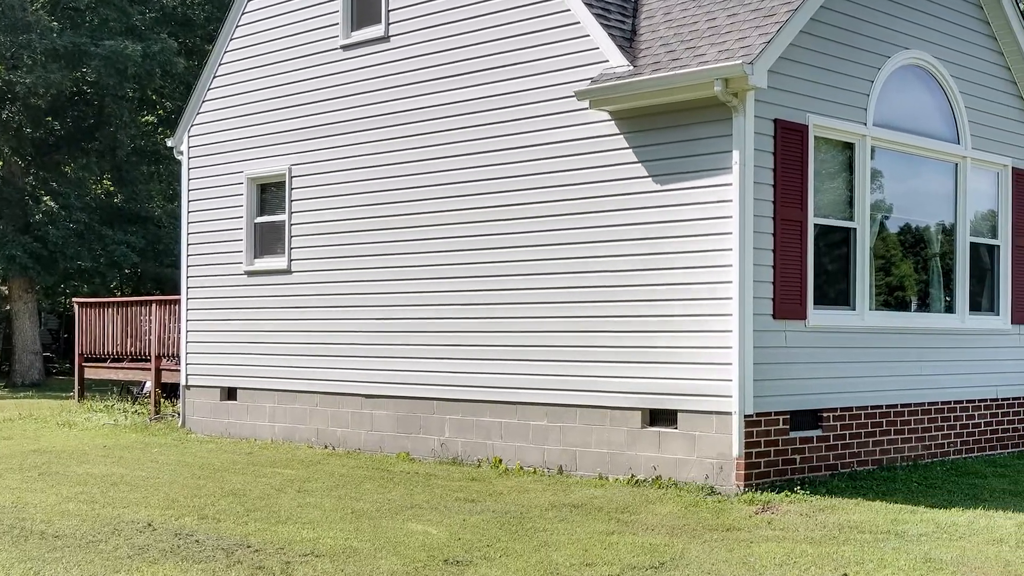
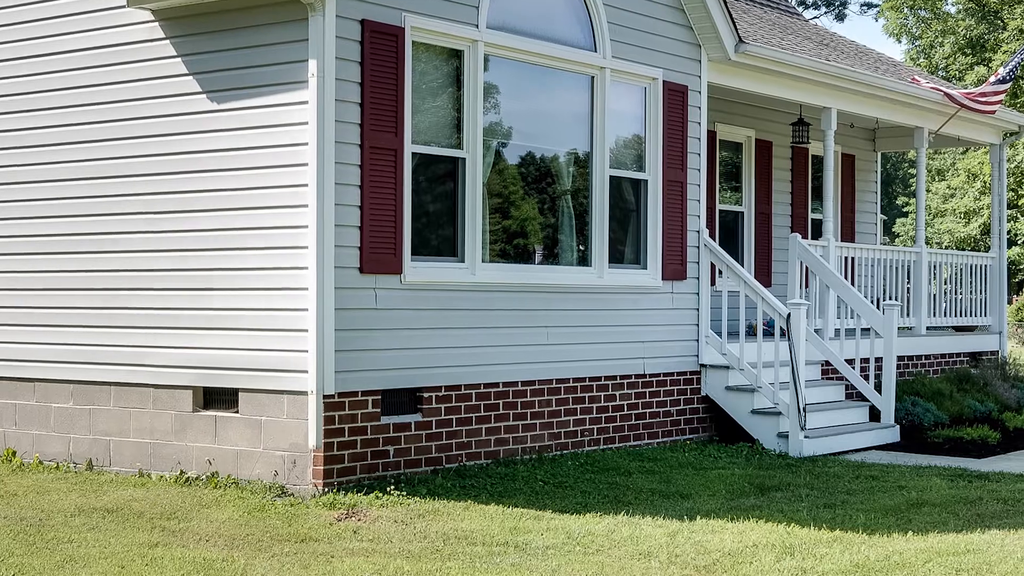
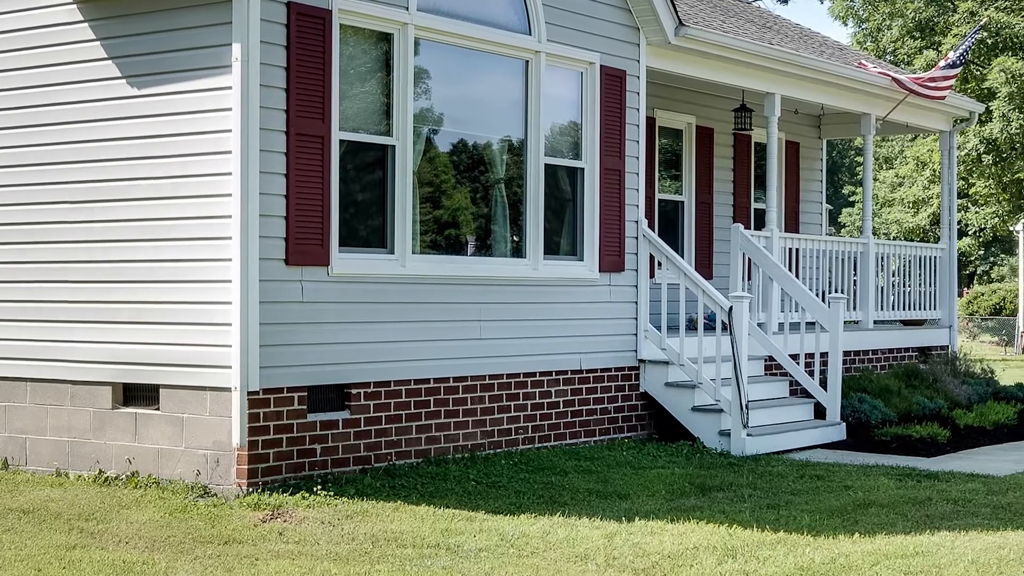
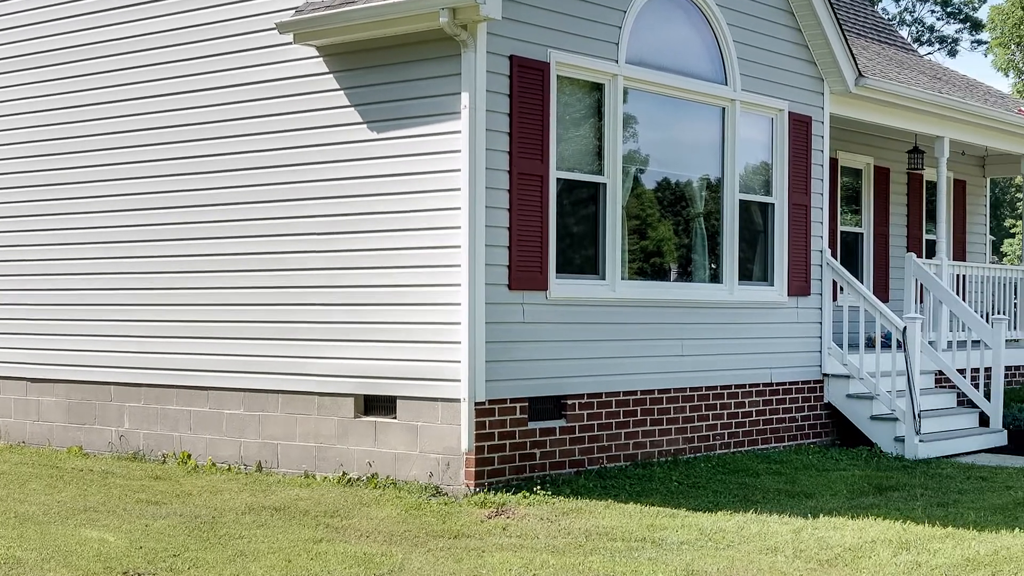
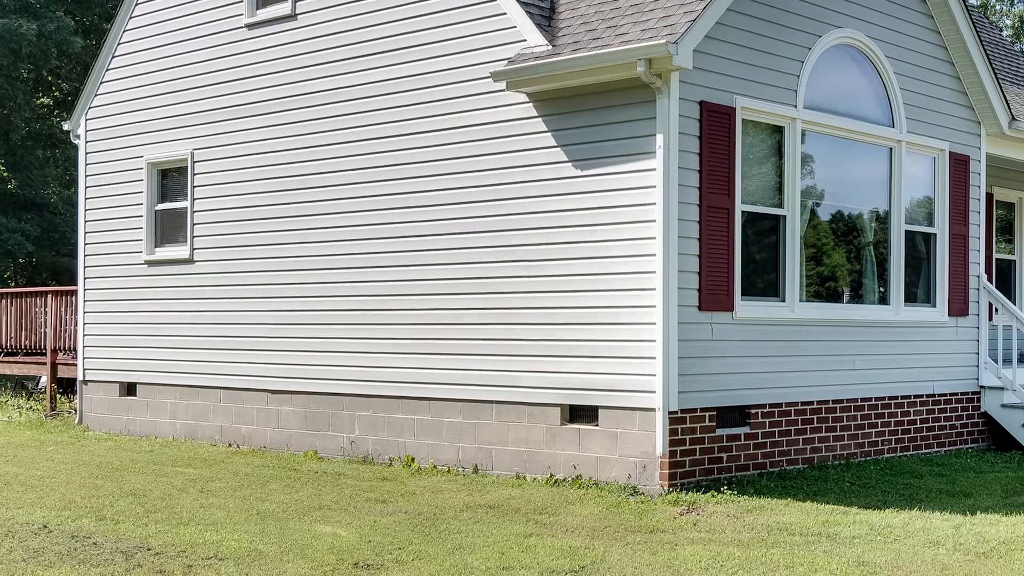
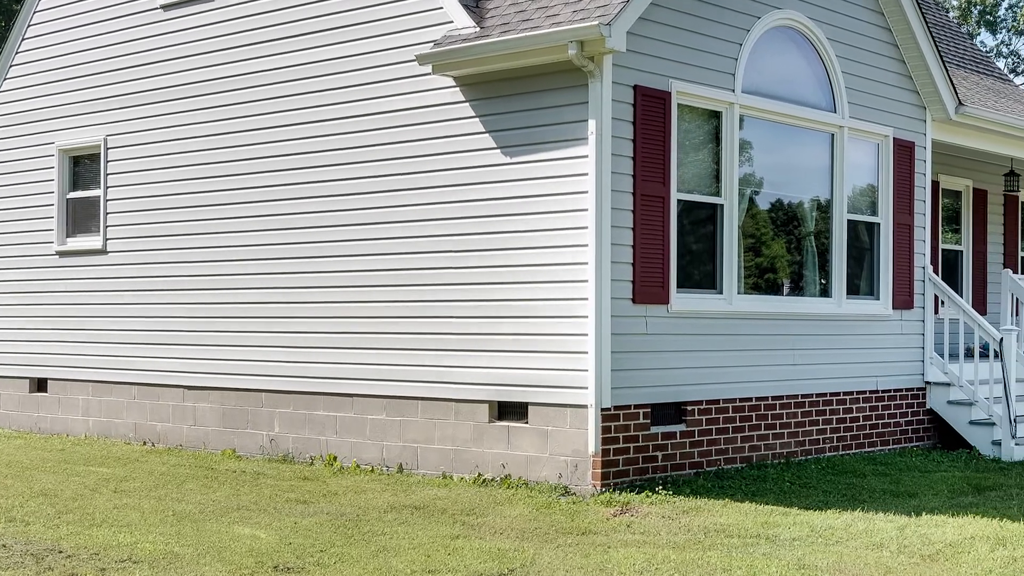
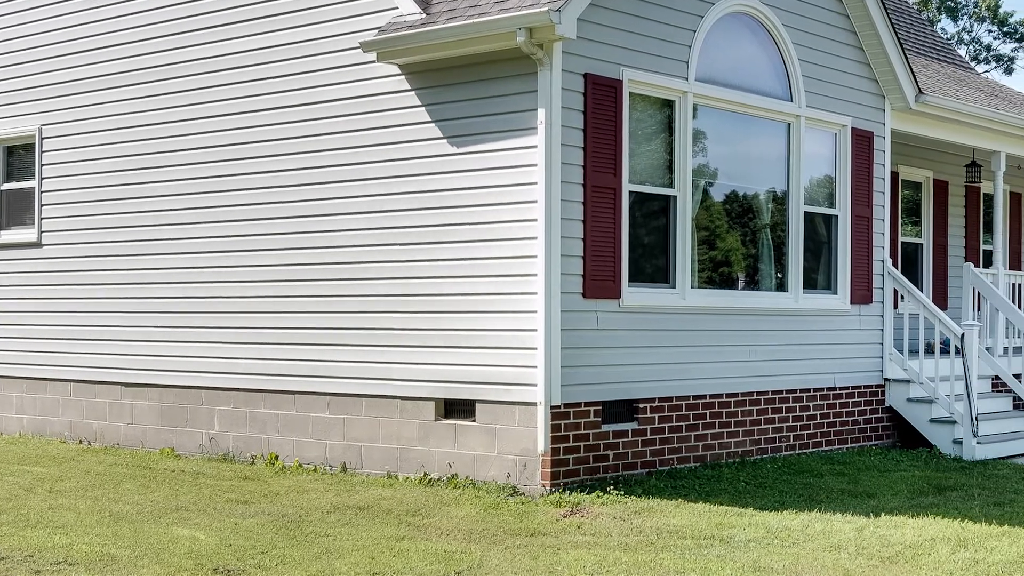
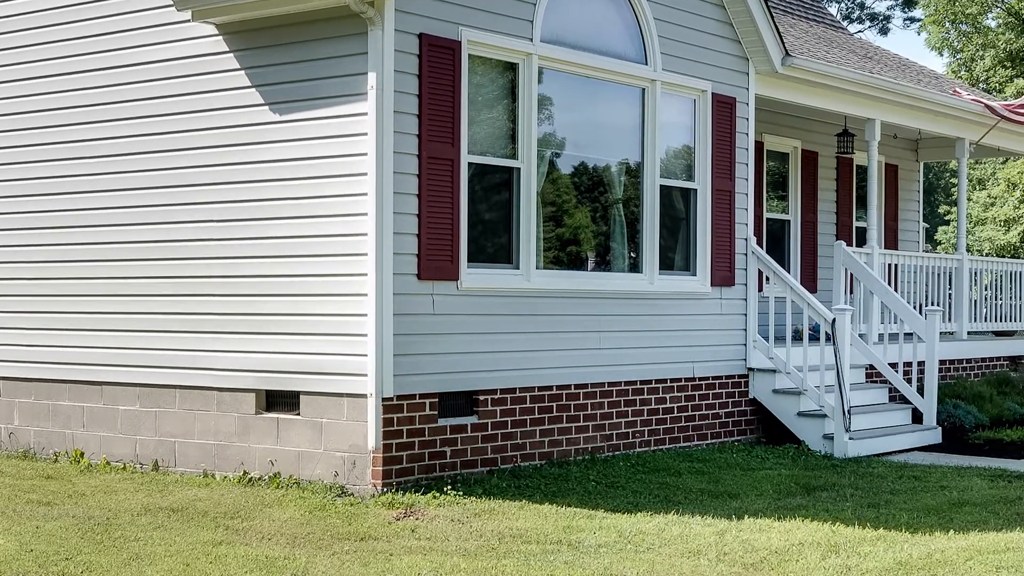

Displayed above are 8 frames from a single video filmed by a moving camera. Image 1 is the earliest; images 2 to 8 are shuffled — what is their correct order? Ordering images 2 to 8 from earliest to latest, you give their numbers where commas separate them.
5, 6, 7, 4, 8, 2, 3
